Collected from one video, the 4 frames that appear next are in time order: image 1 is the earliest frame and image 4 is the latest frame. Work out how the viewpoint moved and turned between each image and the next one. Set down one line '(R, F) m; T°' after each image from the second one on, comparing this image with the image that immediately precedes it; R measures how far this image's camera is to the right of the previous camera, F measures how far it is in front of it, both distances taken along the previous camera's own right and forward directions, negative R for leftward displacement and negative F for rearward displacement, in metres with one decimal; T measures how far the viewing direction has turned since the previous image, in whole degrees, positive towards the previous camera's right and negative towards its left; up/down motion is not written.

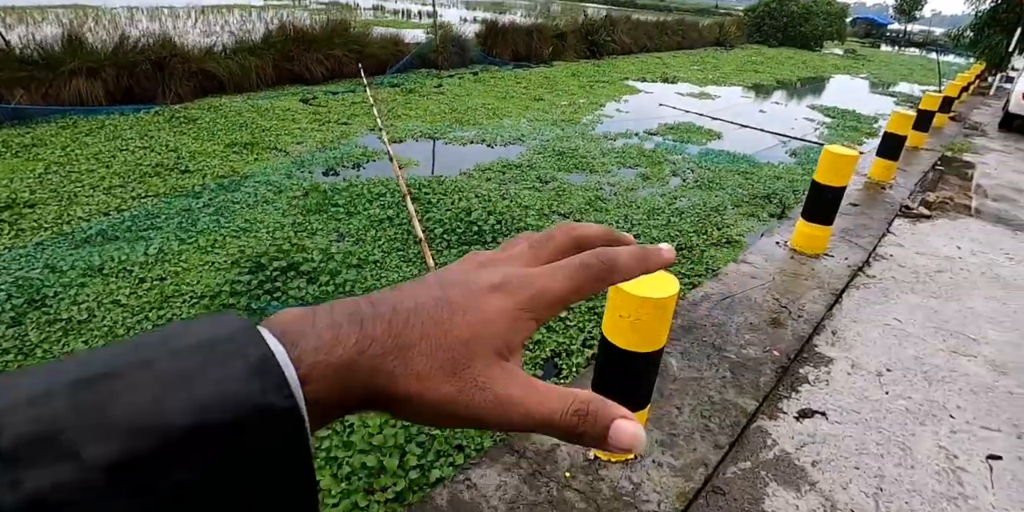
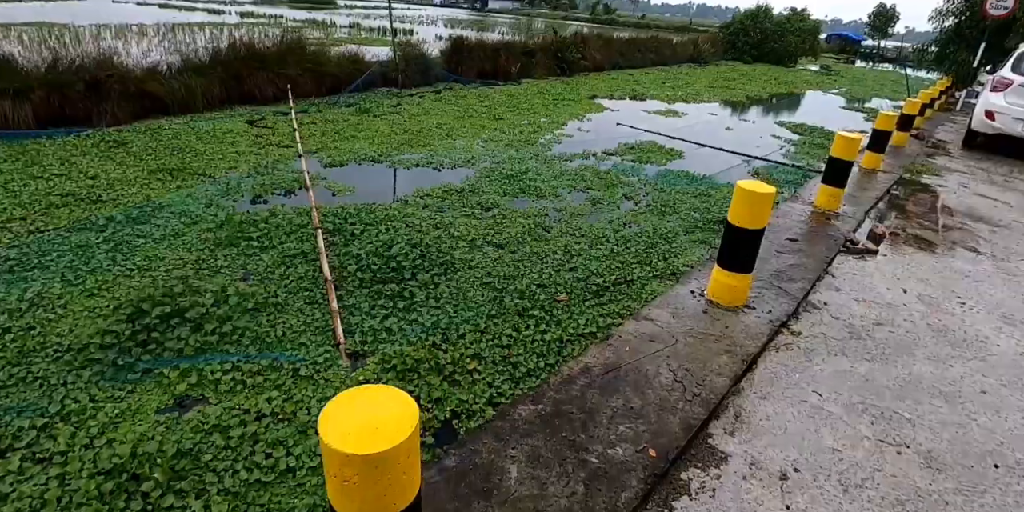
(+0.4, +0.3) m; +1°
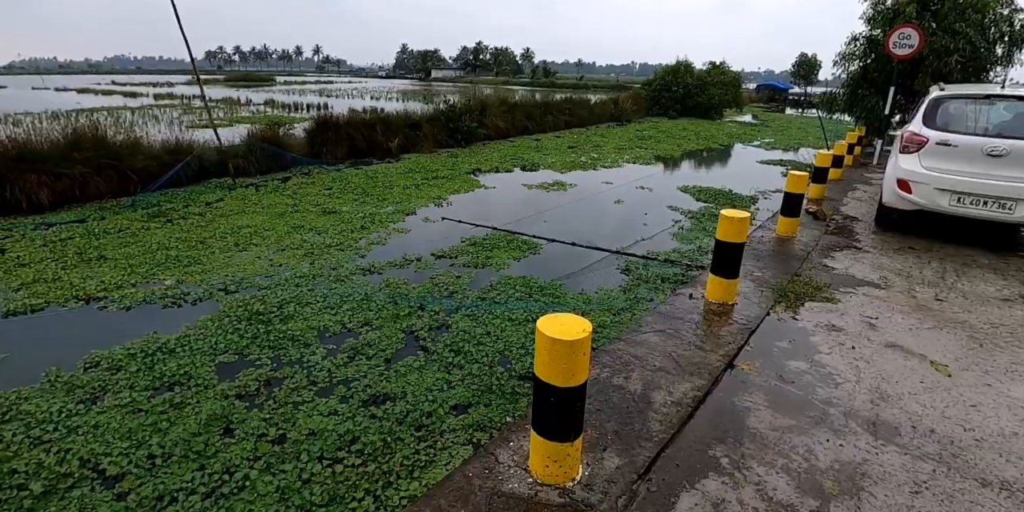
(+1.5, +1.6) m; +3°
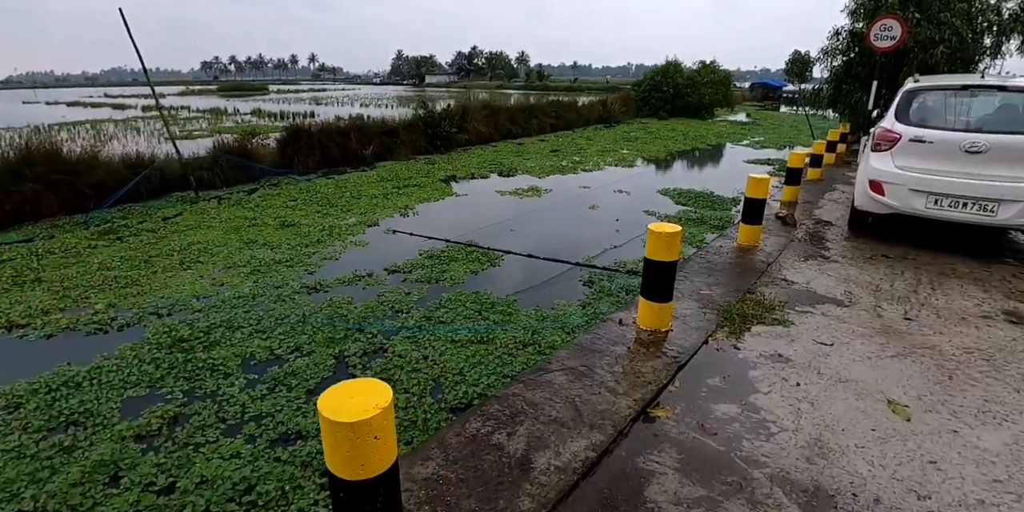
(+0.4, +0.3) m; 0°
